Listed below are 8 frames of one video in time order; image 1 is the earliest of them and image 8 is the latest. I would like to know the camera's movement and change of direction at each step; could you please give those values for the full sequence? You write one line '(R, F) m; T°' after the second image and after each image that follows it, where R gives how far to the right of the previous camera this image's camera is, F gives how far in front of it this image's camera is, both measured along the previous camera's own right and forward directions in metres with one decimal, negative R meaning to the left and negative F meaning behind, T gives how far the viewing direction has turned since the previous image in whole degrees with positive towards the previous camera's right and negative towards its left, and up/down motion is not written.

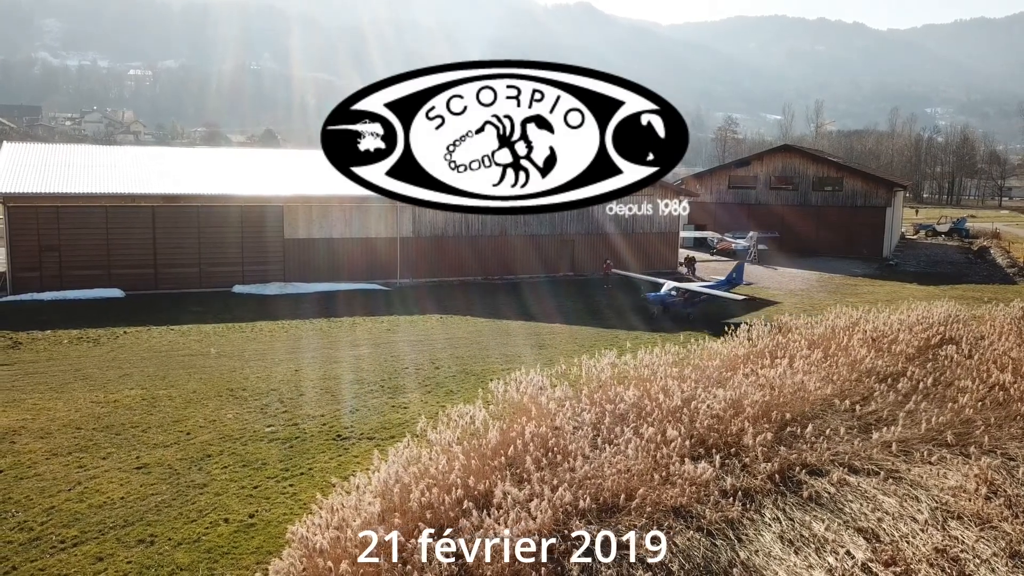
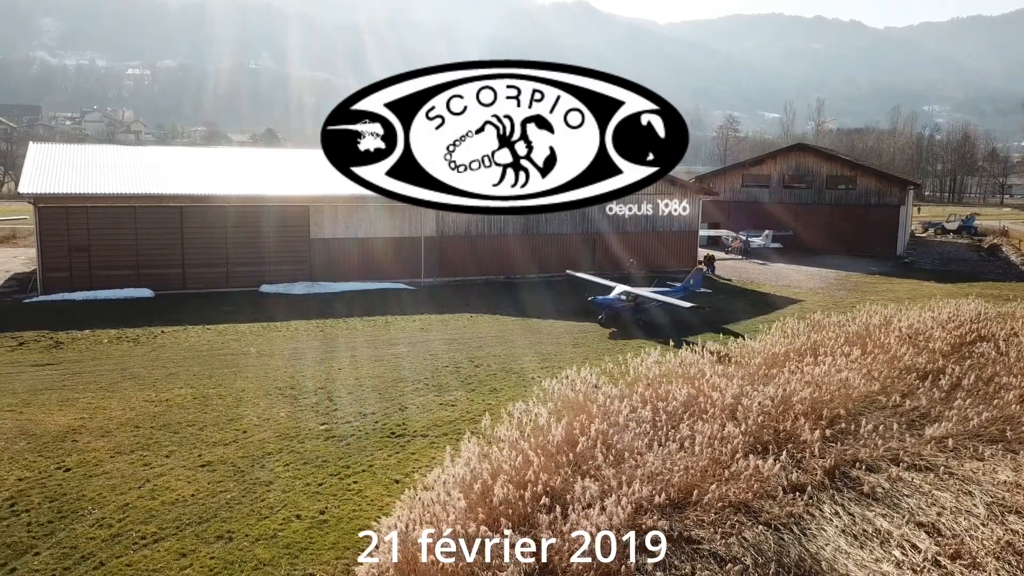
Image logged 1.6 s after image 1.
(-0.8, -0.1) m; 0°
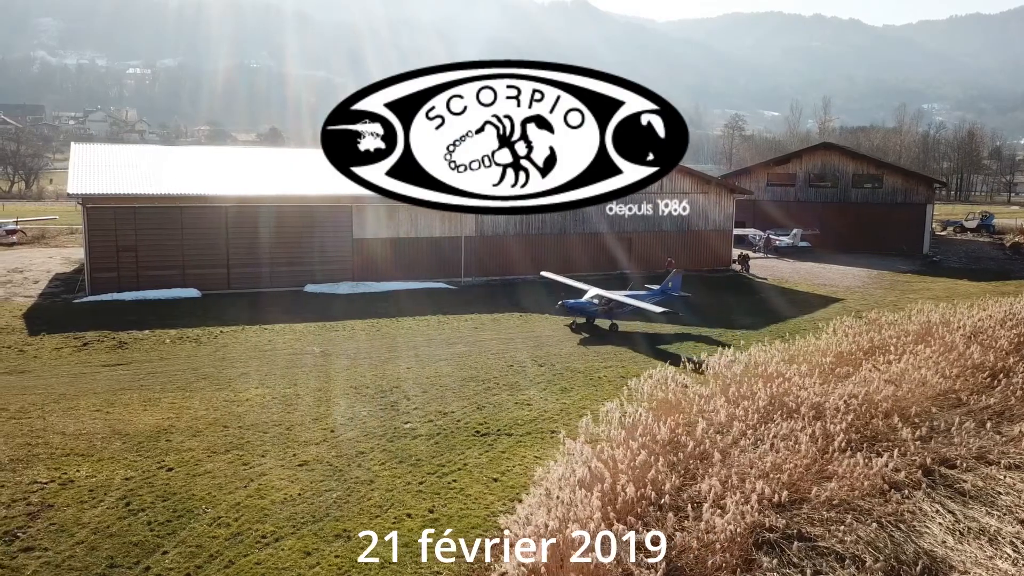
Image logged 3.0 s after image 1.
(-1.4, -0.1) m; 0°
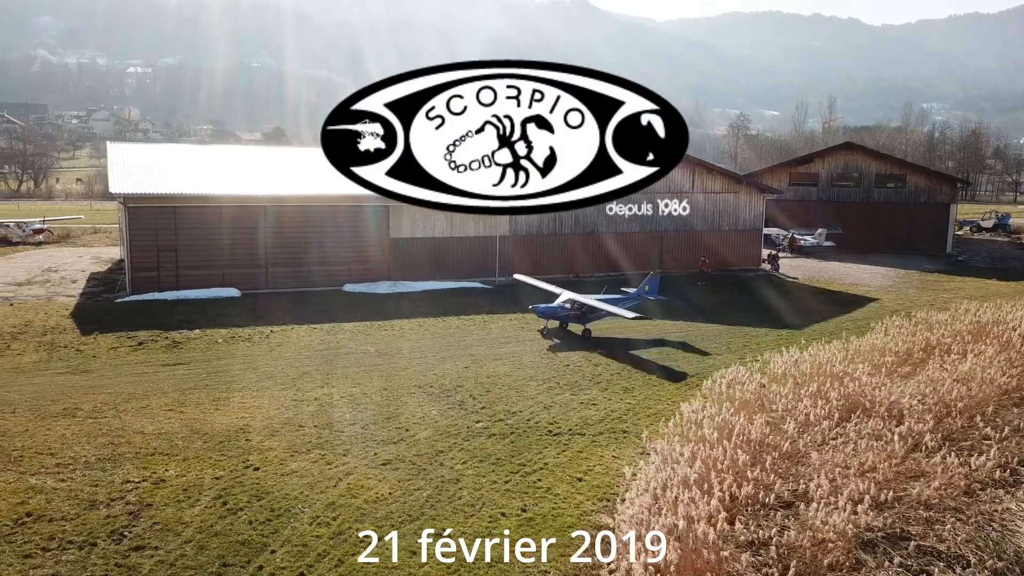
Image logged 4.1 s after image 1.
(-1.2, 0.0) m; 0°
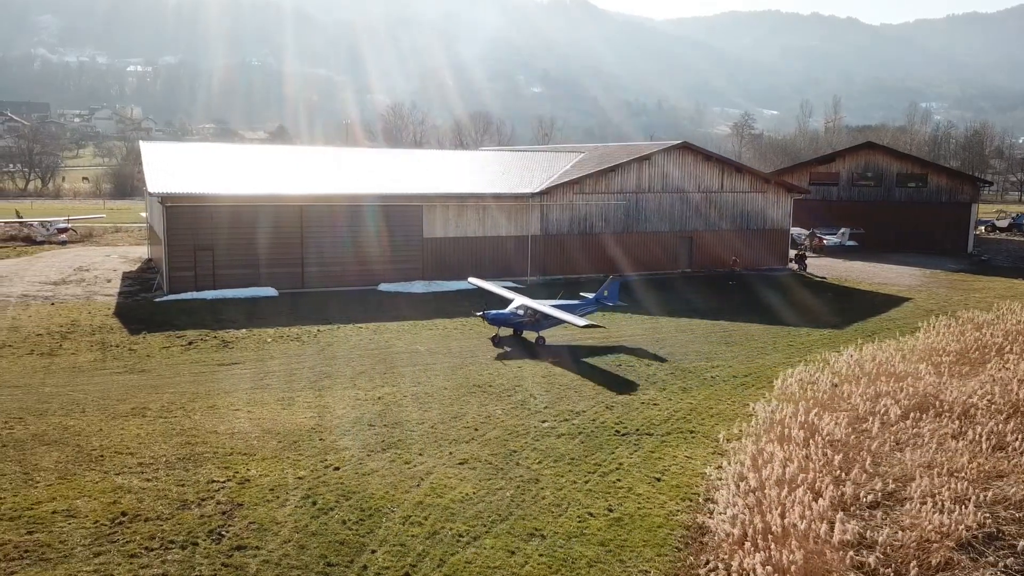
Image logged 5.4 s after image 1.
(-1.1, 0.0) m; 0°
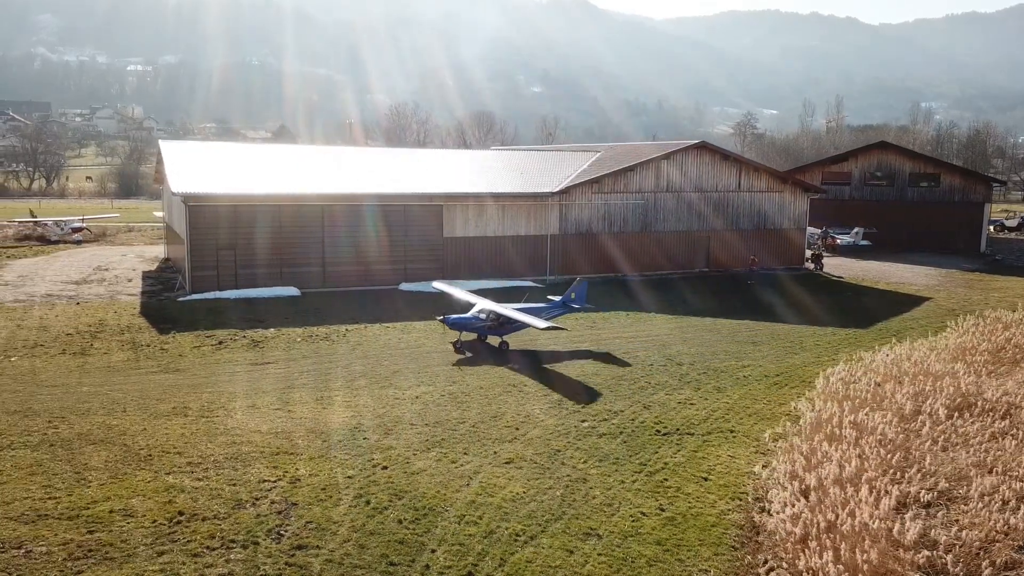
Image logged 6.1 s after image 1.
(-0.7, 0.0) m; 0°
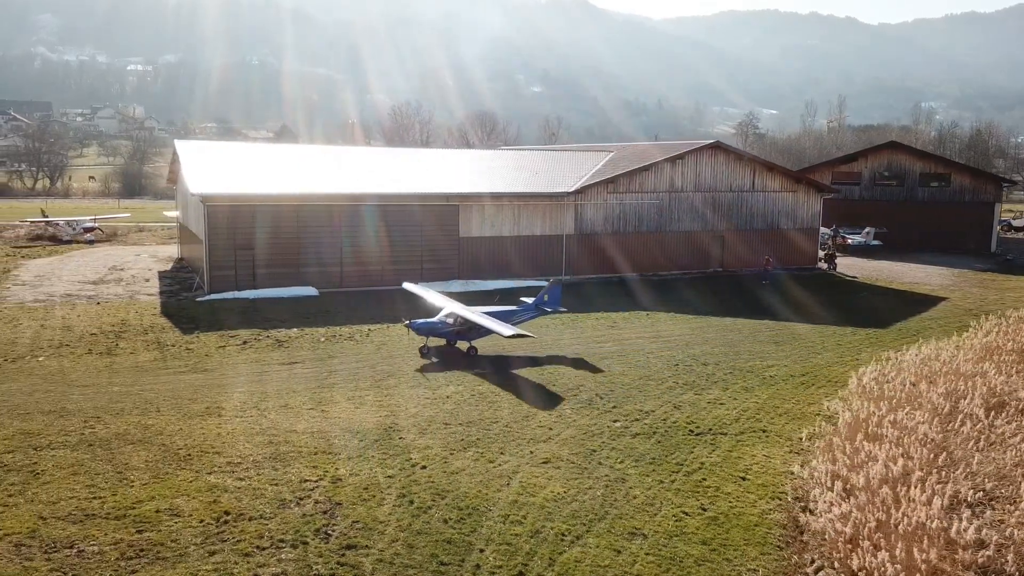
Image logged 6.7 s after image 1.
(-0.5, 0.0) m; 0°
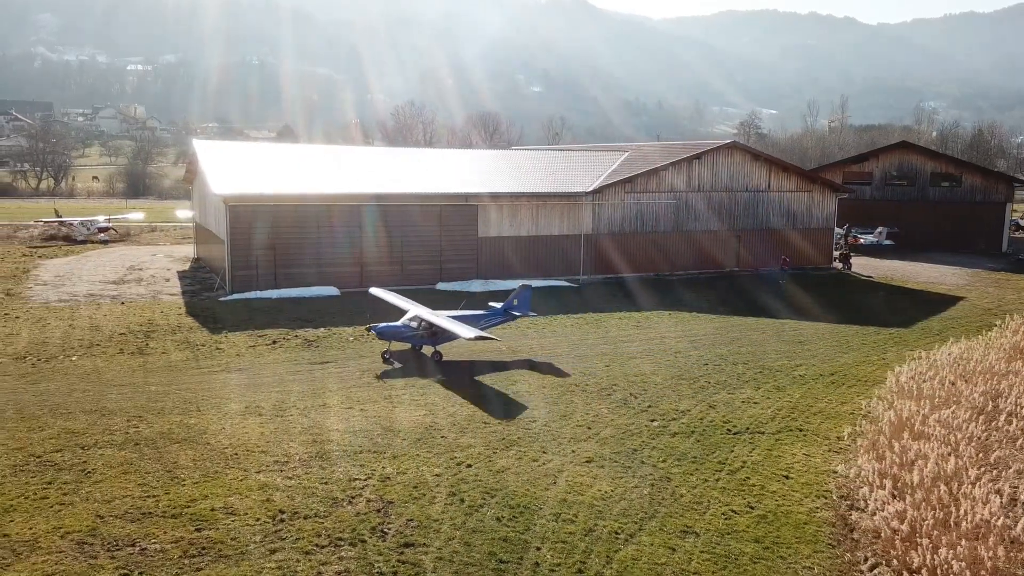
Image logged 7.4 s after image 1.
(-0.6, 0.0) m; 0°
